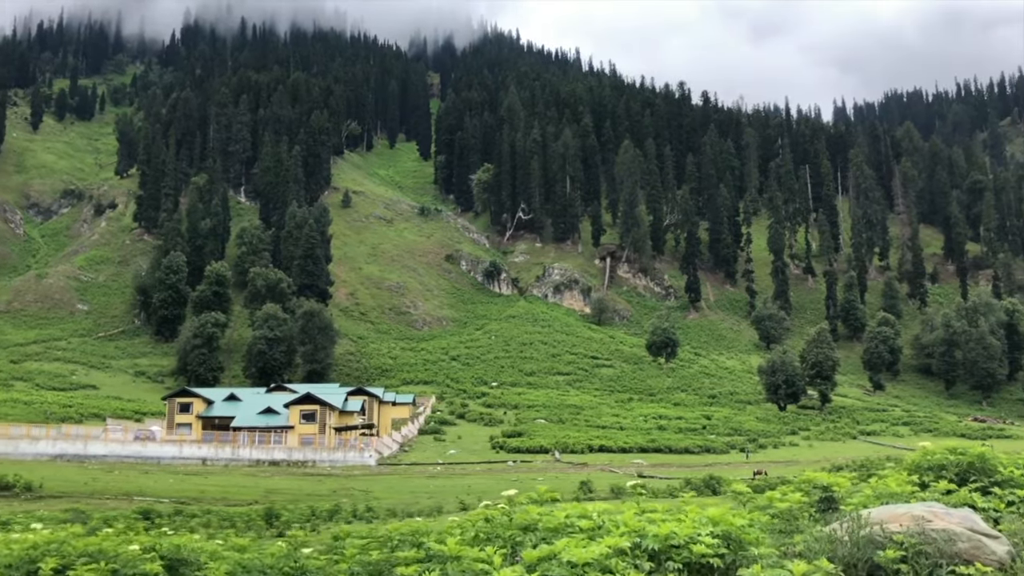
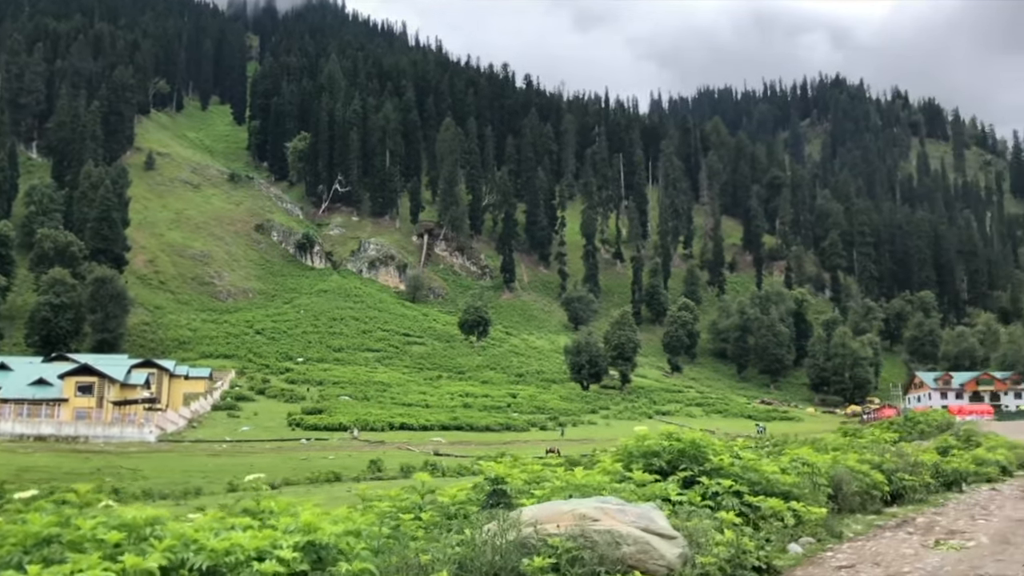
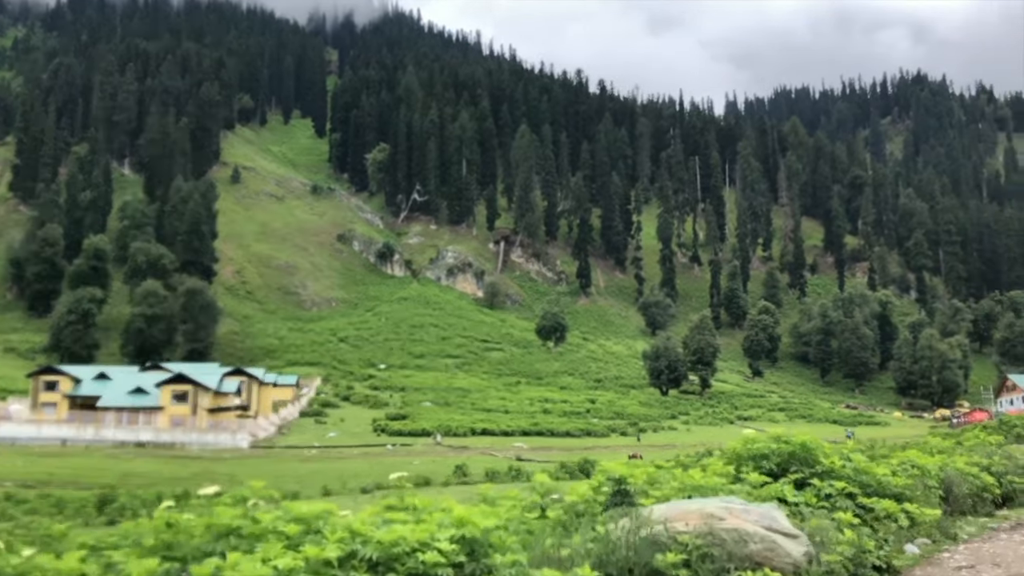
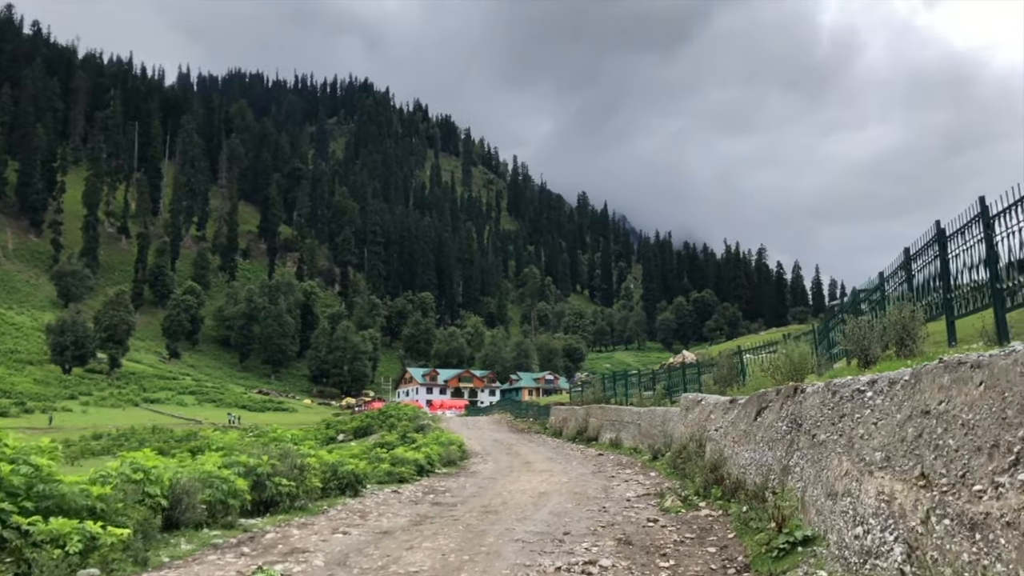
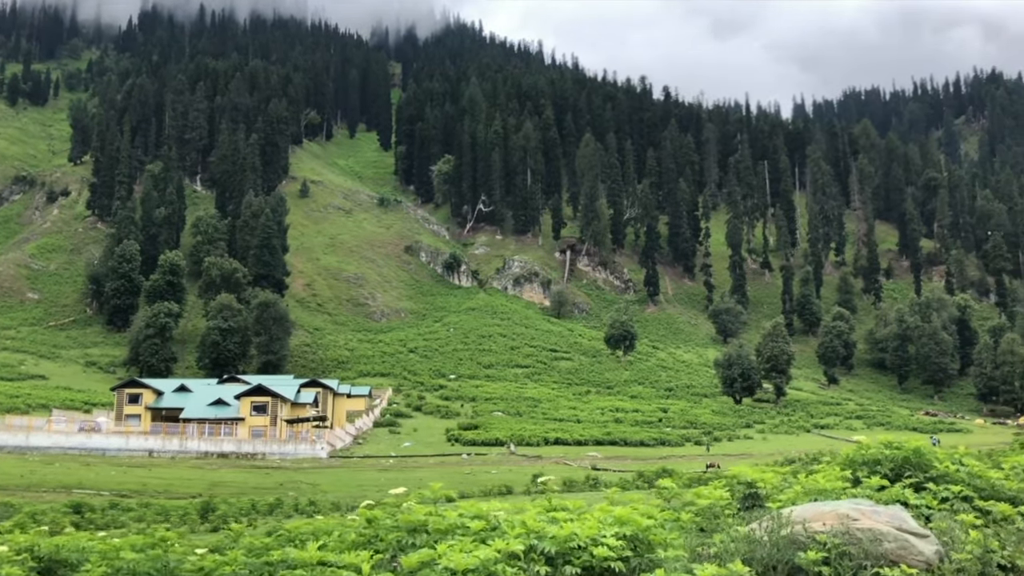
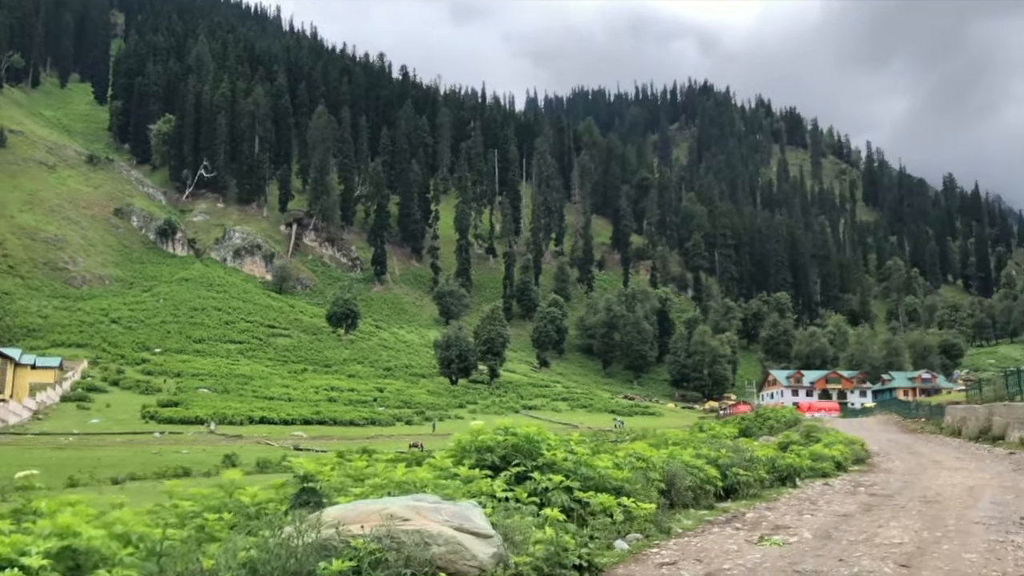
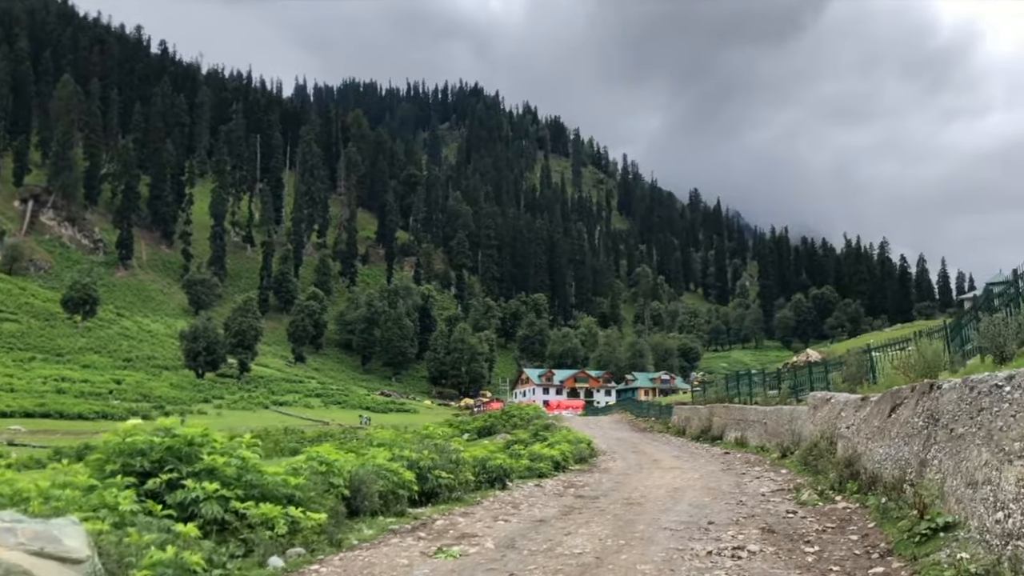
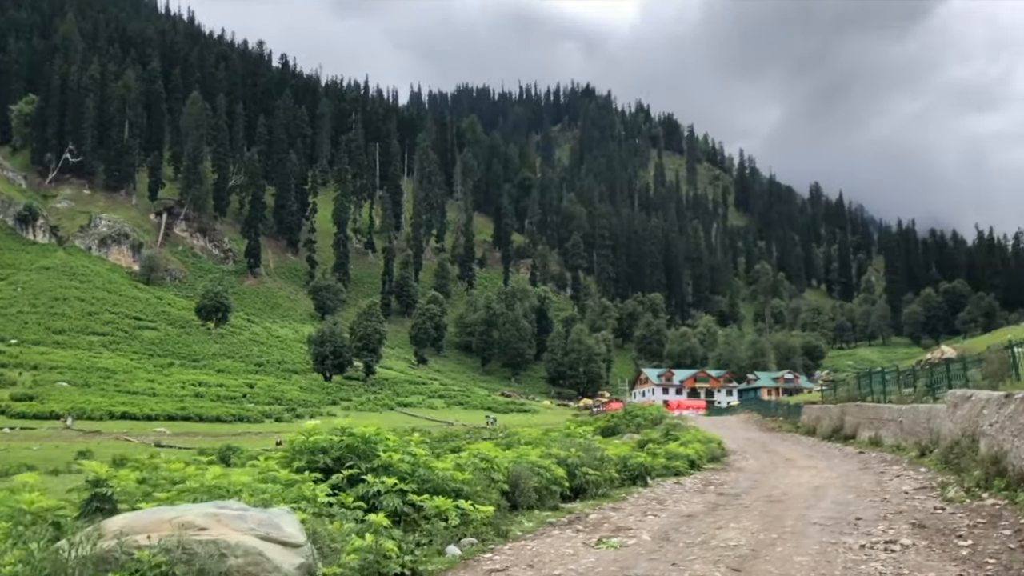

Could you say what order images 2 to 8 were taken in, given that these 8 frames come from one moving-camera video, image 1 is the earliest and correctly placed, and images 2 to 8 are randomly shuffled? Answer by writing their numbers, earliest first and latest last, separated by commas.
5, 3, 2, 6, 8, 7, 4
